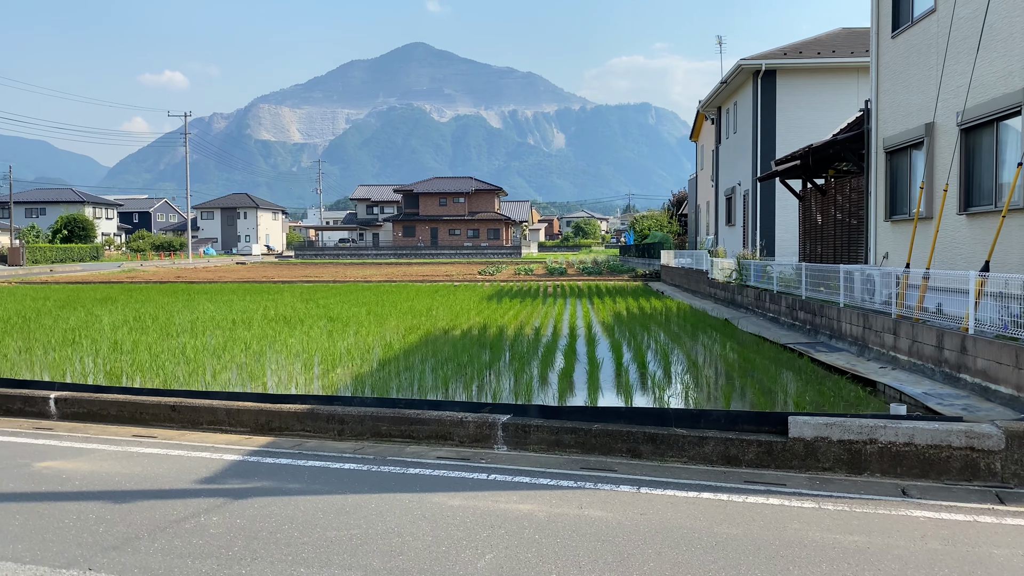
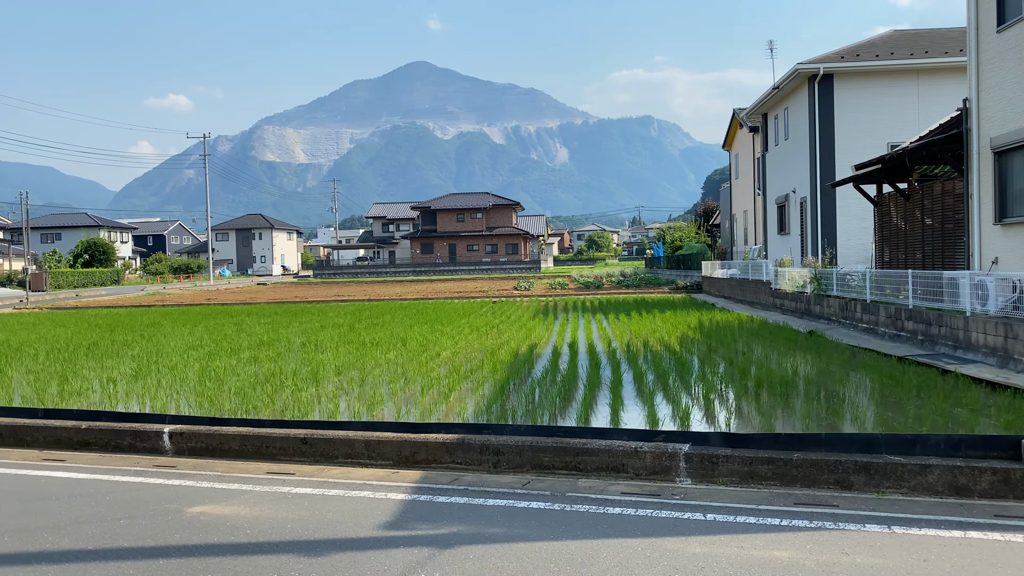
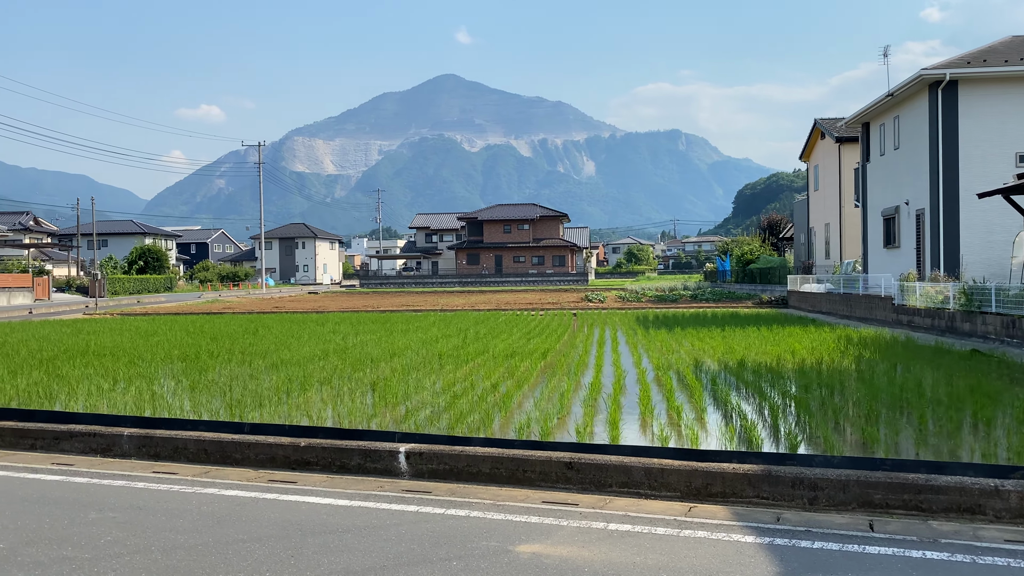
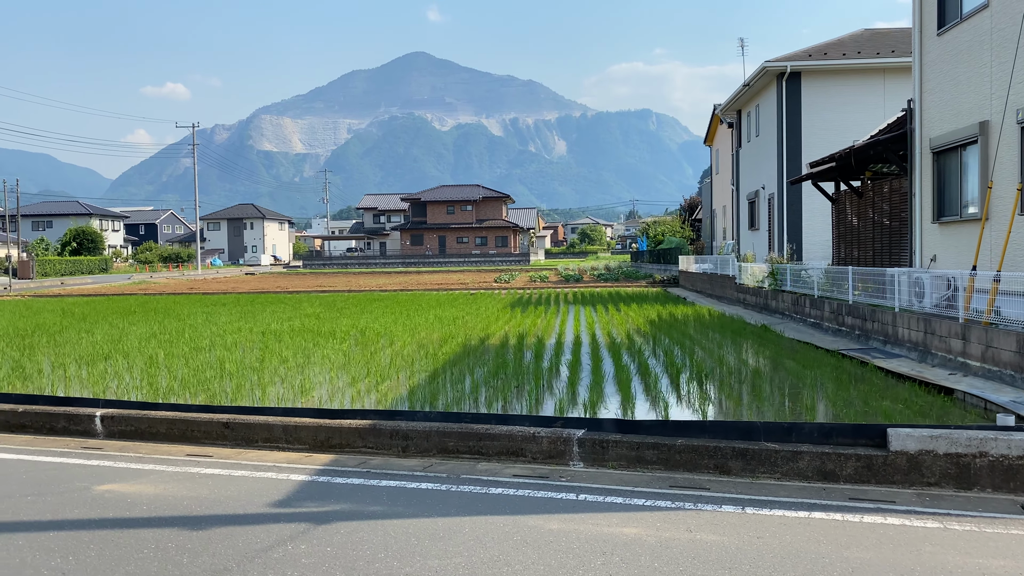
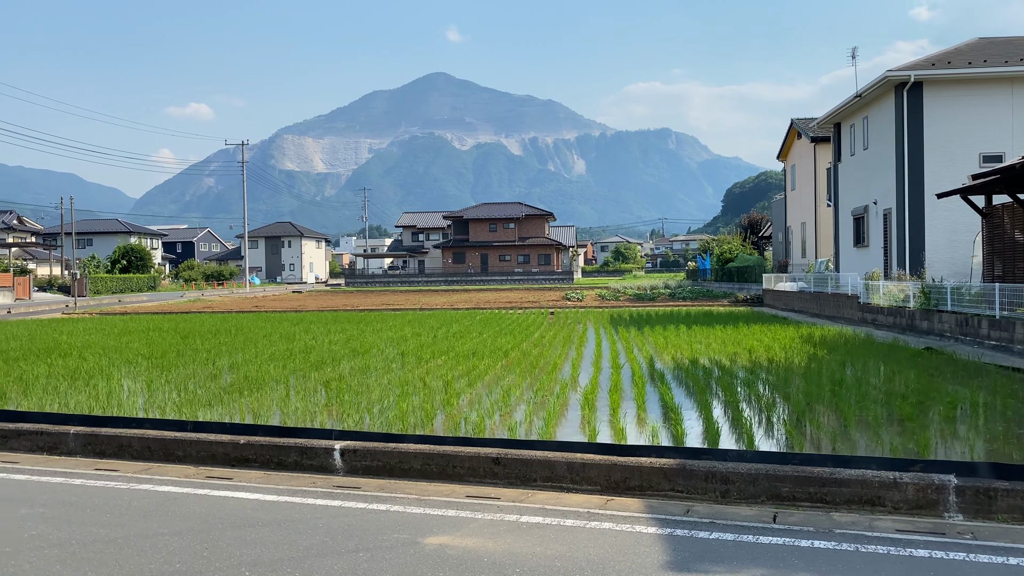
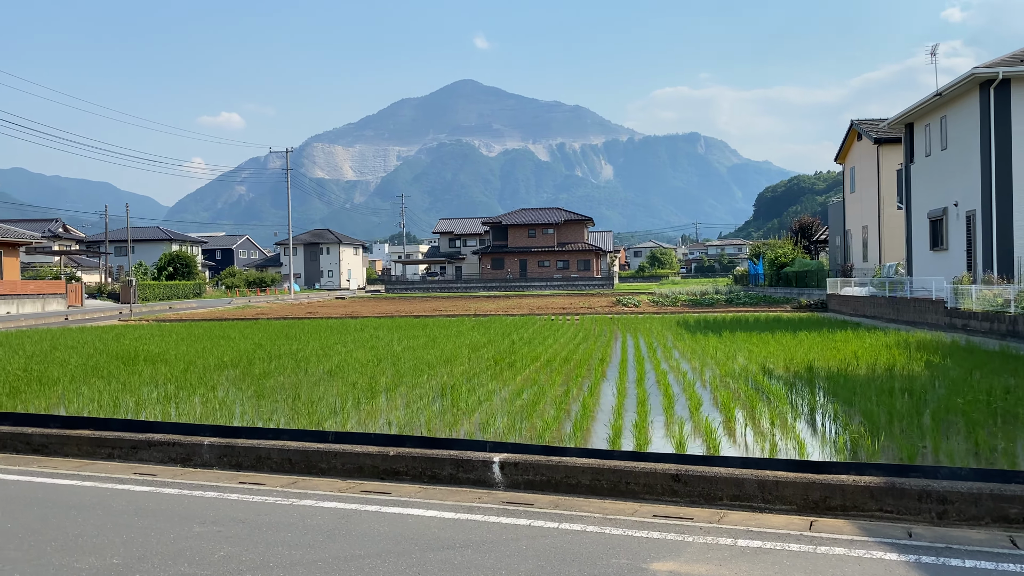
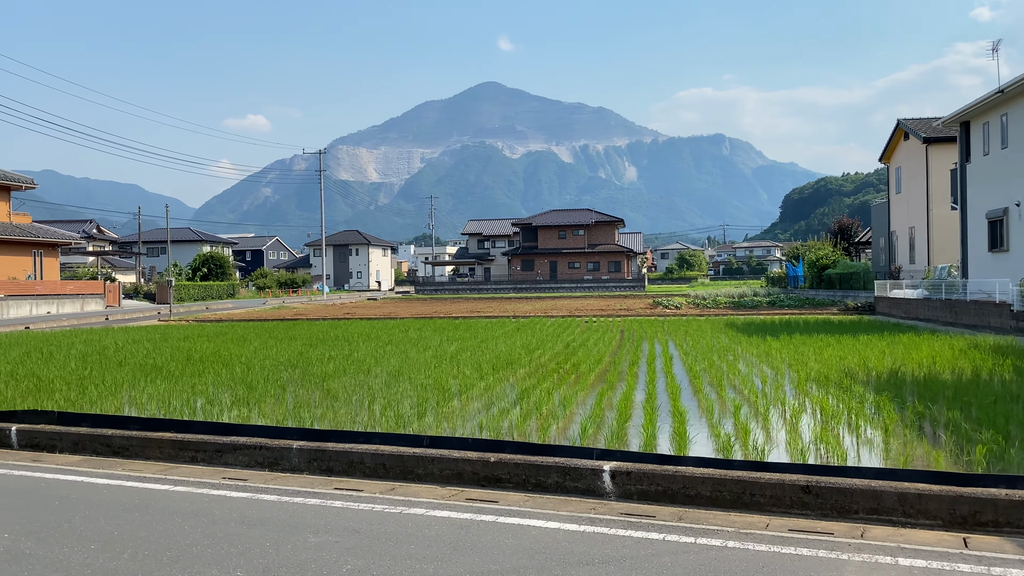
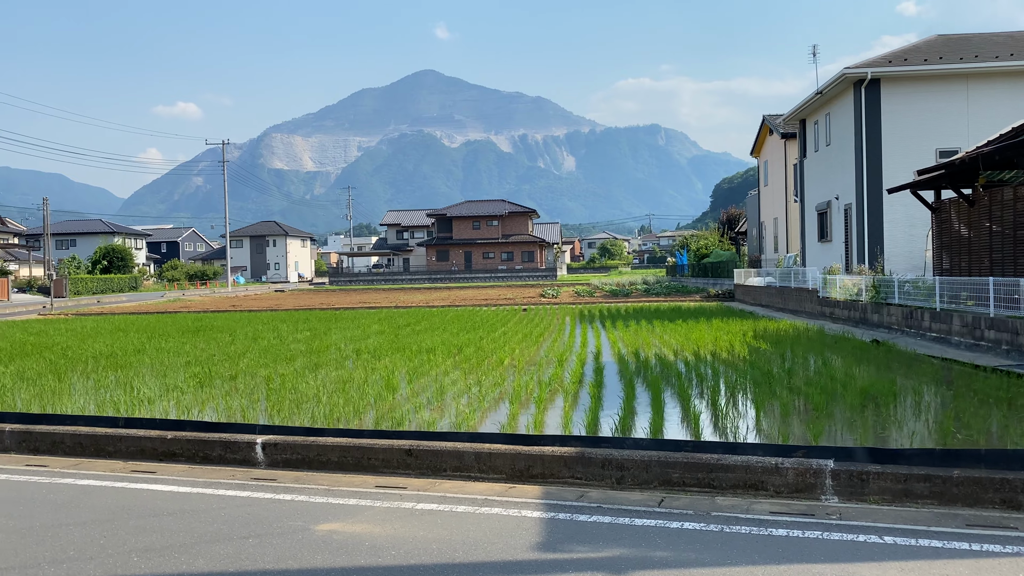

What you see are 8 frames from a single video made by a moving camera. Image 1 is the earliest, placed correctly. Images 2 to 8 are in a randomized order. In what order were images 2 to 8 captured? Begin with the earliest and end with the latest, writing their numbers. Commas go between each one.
4, 2, 8, 5, 3, 6, 7
